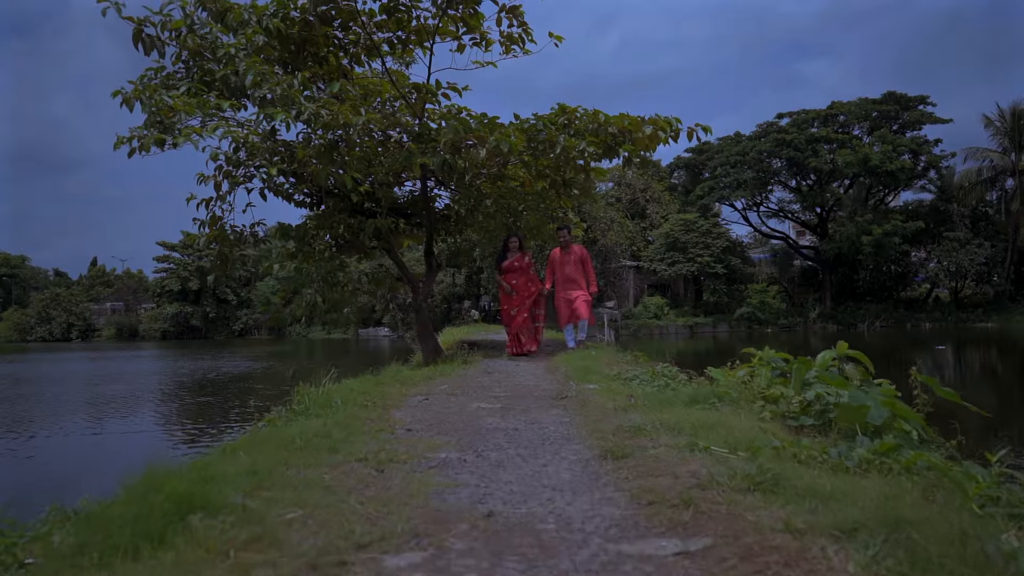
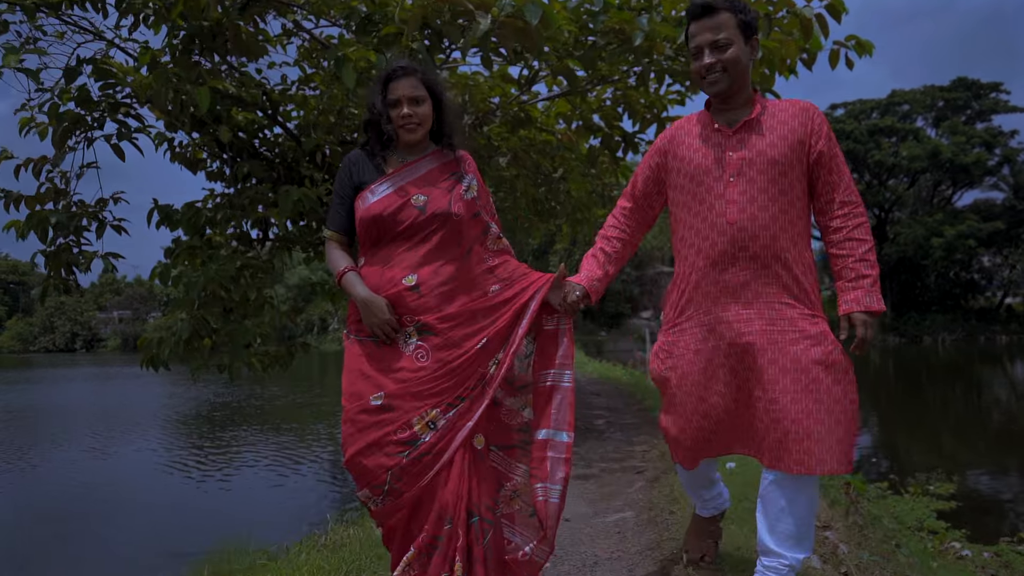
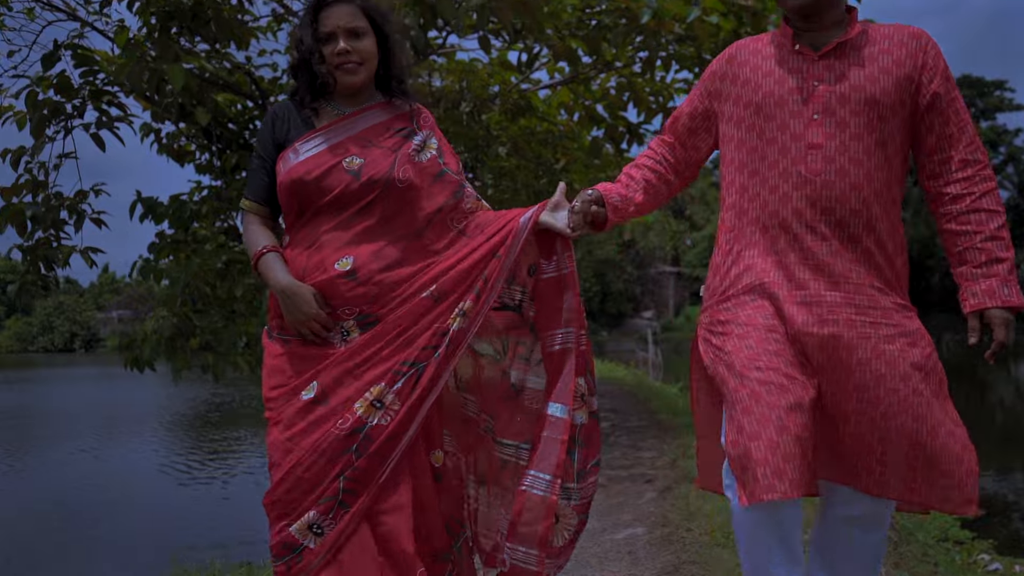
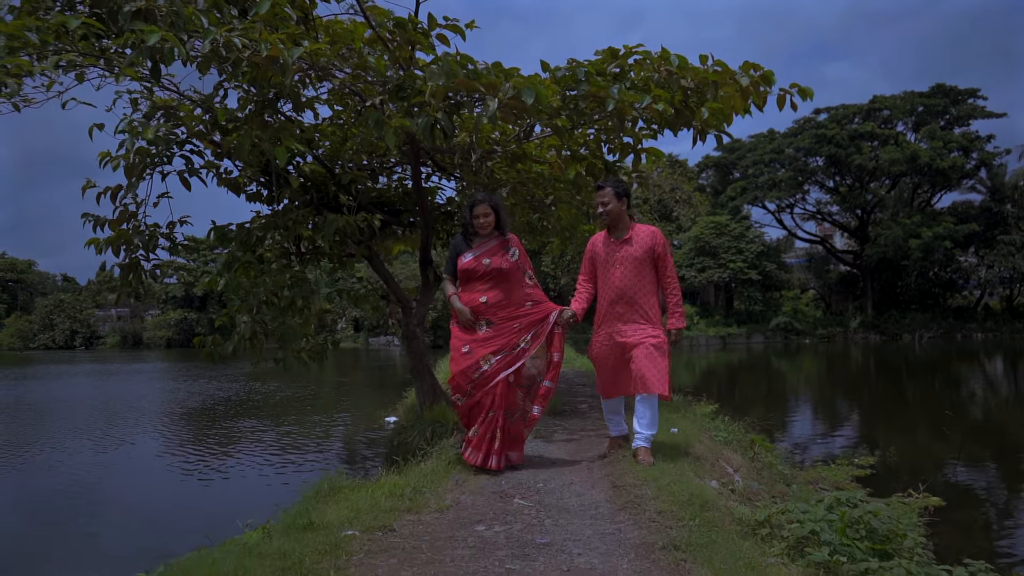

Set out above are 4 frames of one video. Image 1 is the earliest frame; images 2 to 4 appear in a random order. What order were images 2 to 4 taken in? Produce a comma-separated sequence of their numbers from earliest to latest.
4, 2, 3
